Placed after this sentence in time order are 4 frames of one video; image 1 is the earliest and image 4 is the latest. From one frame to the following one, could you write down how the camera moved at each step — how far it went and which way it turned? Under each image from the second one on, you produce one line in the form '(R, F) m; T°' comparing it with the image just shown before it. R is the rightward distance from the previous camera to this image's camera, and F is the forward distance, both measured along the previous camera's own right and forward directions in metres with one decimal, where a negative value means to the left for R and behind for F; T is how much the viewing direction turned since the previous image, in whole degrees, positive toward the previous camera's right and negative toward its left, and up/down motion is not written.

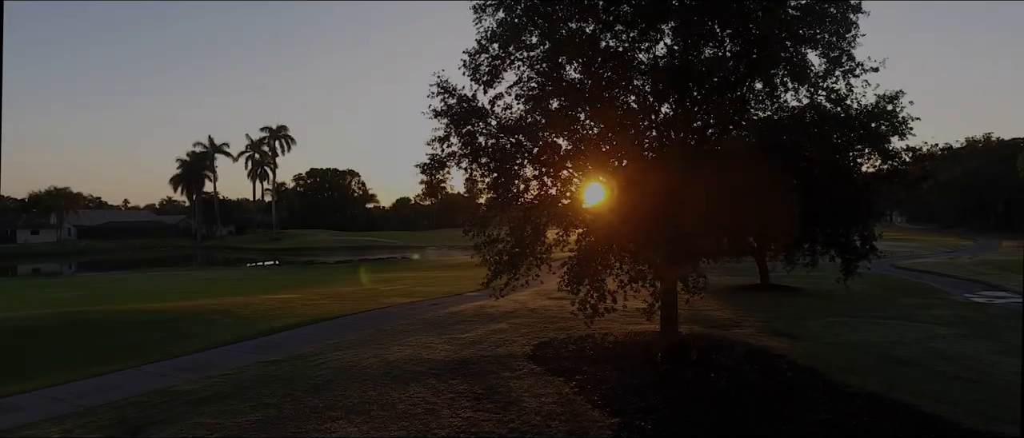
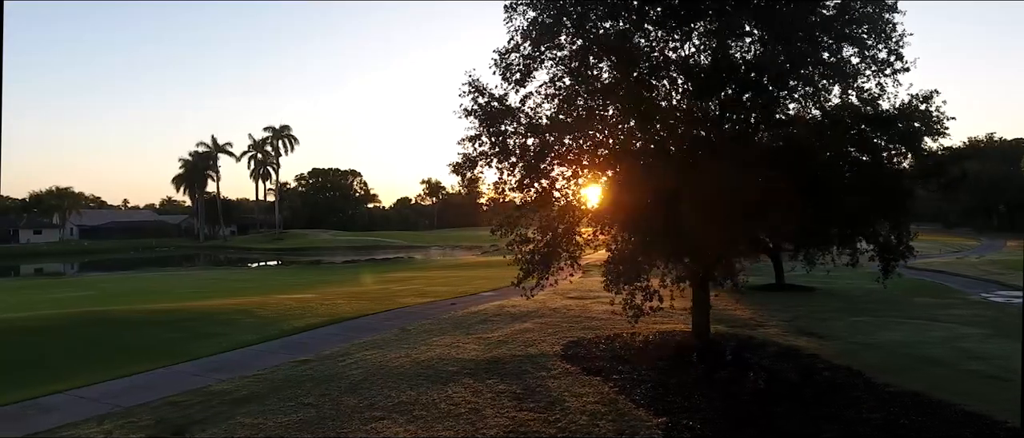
(-0.5, 0.0) m; 0°
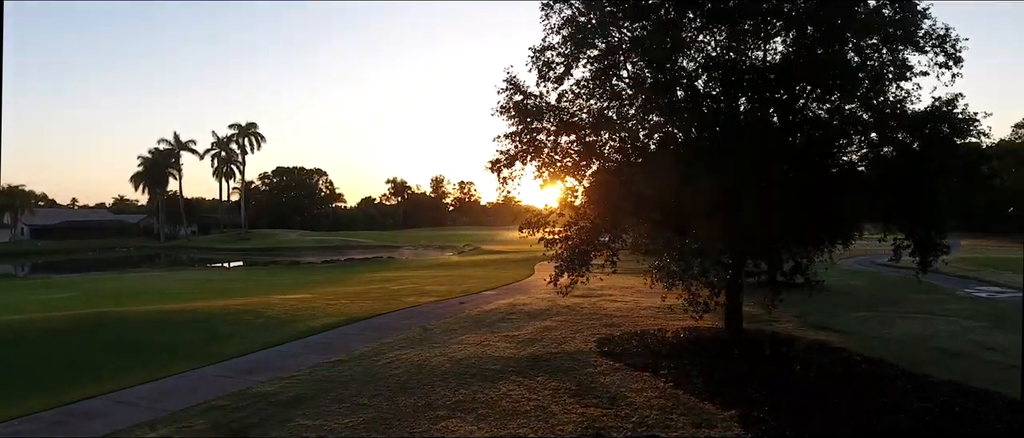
(-1.1, 0.0) m; +4°
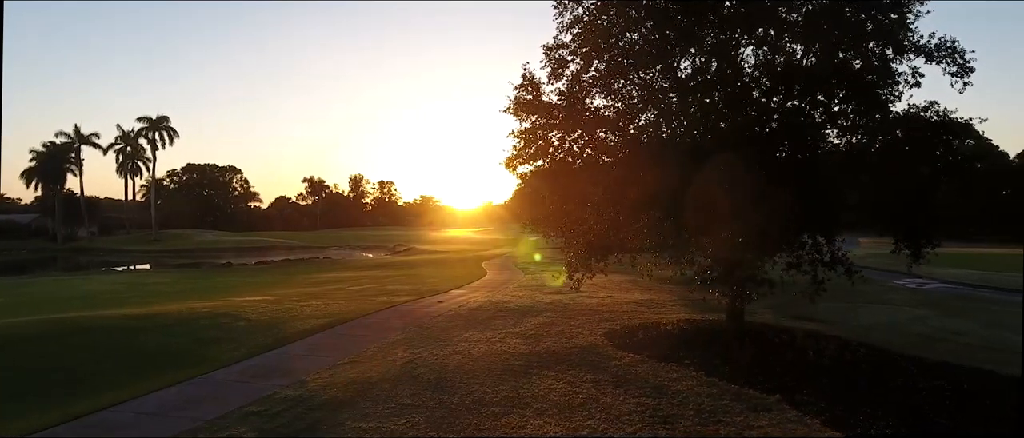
(-1.5, +0.1) m; +8°
